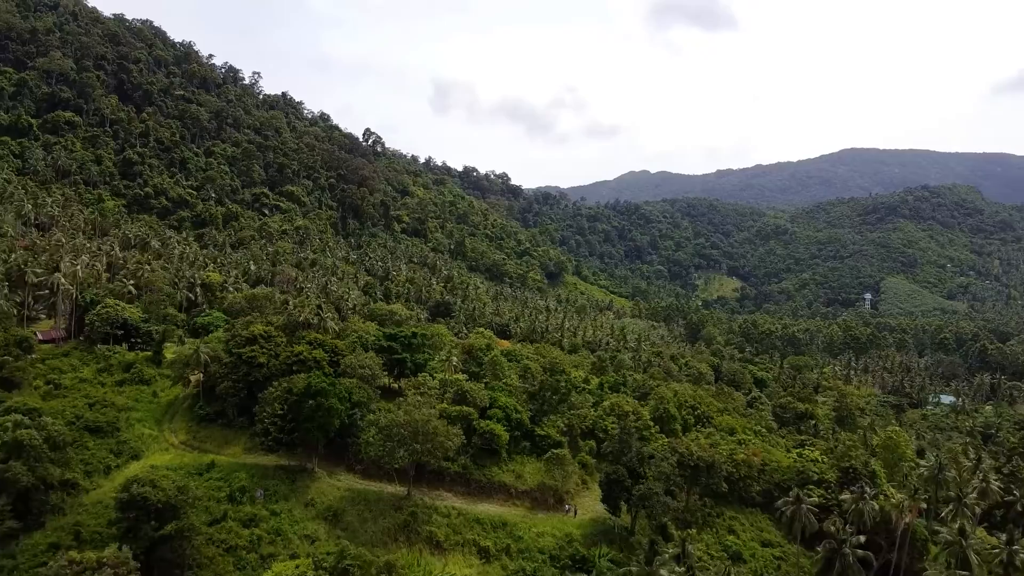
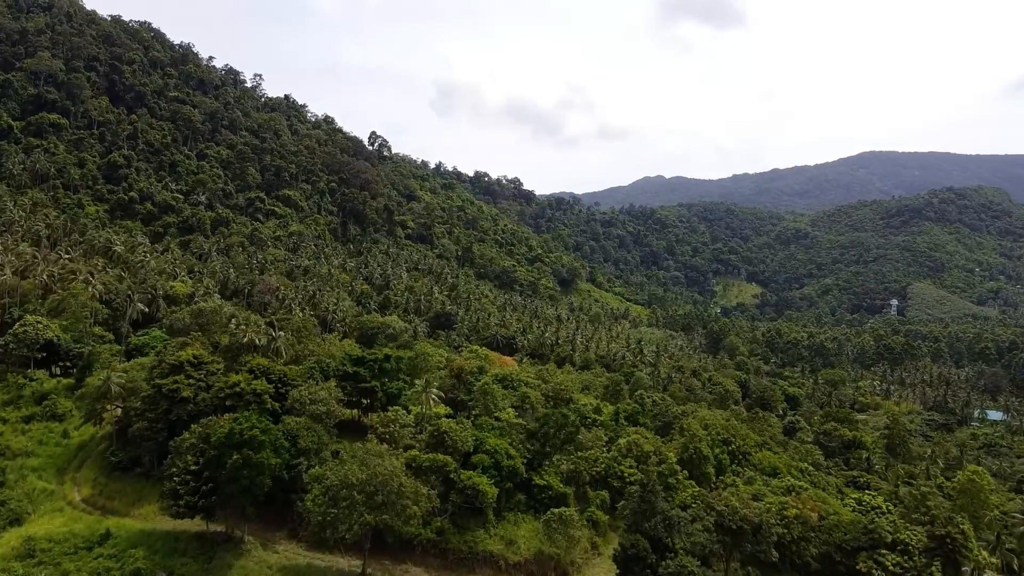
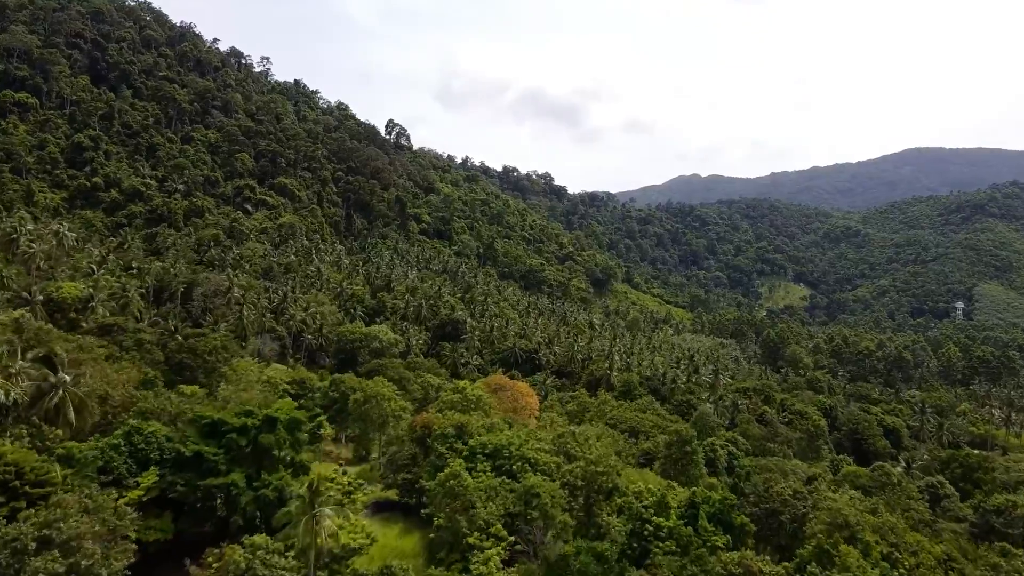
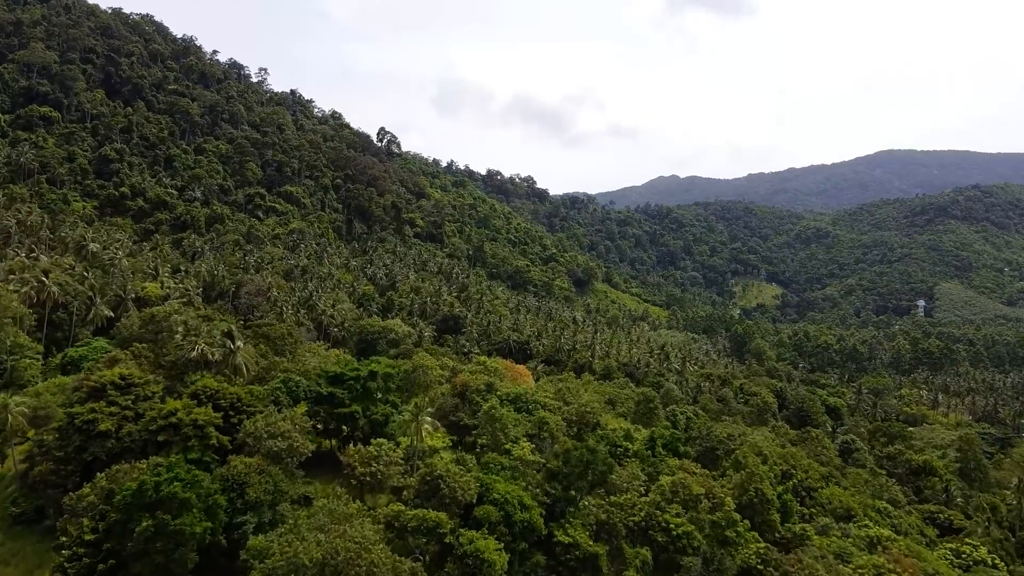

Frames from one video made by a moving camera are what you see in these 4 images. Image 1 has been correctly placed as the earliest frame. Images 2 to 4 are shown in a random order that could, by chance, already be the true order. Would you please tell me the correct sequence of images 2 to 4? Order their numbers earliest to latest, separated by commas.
2, 4, 3
